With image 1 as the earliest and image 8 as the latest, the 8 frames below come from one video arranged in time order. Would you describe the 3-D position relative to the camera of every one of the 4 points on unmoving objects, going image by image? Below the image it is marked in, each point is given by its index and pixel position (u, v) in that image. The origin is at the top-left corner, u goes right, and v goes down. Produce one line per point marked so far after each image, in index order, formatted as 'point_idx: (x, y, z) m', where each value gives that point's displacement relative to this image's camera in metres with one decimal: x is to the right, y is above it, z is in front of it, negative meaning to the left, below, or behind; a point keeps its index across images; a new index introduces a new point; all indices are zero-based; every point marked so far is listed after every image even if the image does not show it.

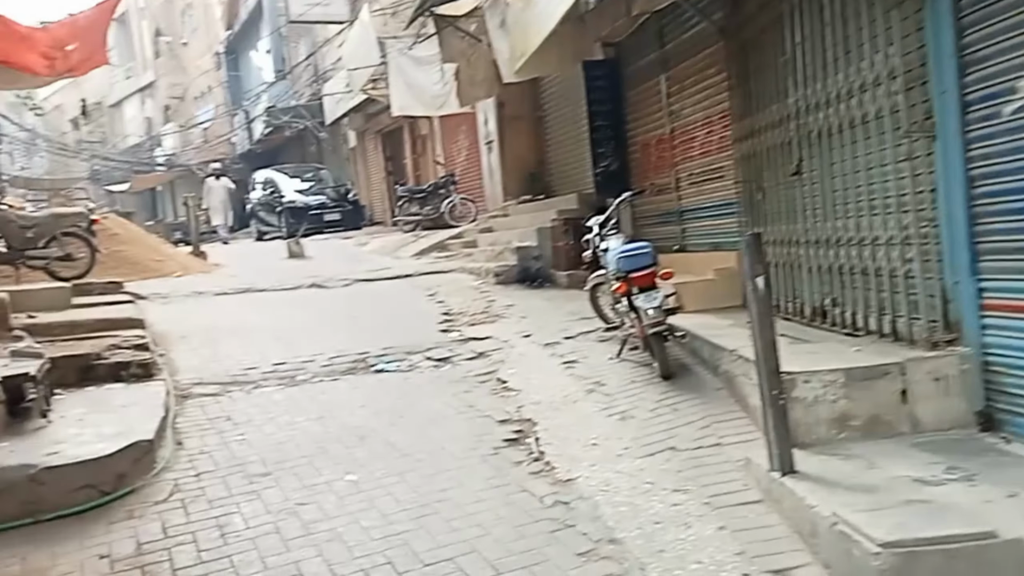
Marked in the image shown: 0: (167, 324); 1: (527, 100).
0: (-2.9, -0.3, +7.1) m
1: (+0.2, +2.6, +11.6) m
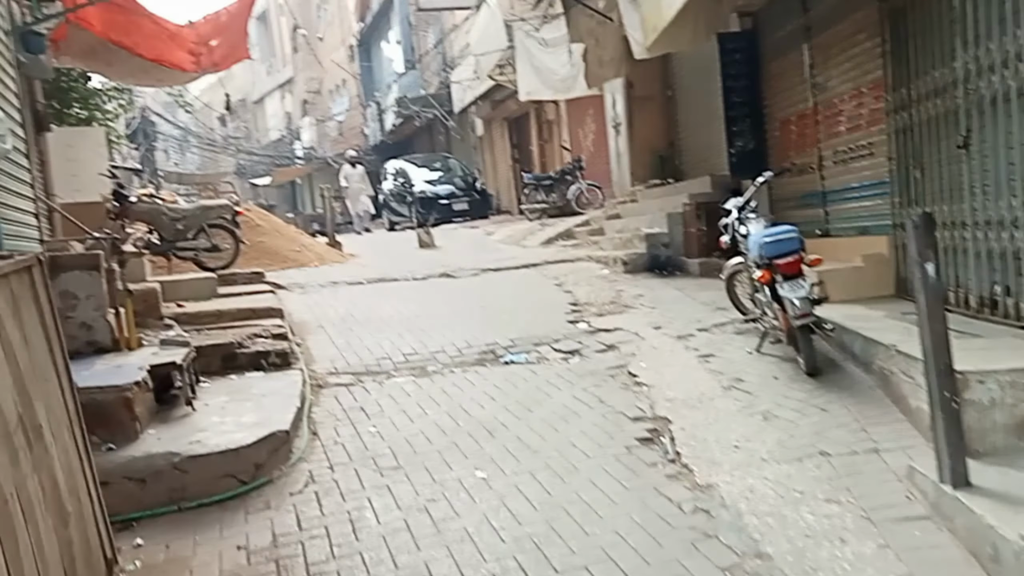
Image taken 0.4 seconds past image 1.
0: (-1.8, -0.2, +7.3) m
1: (+1.9, +2.8, +11.3) m
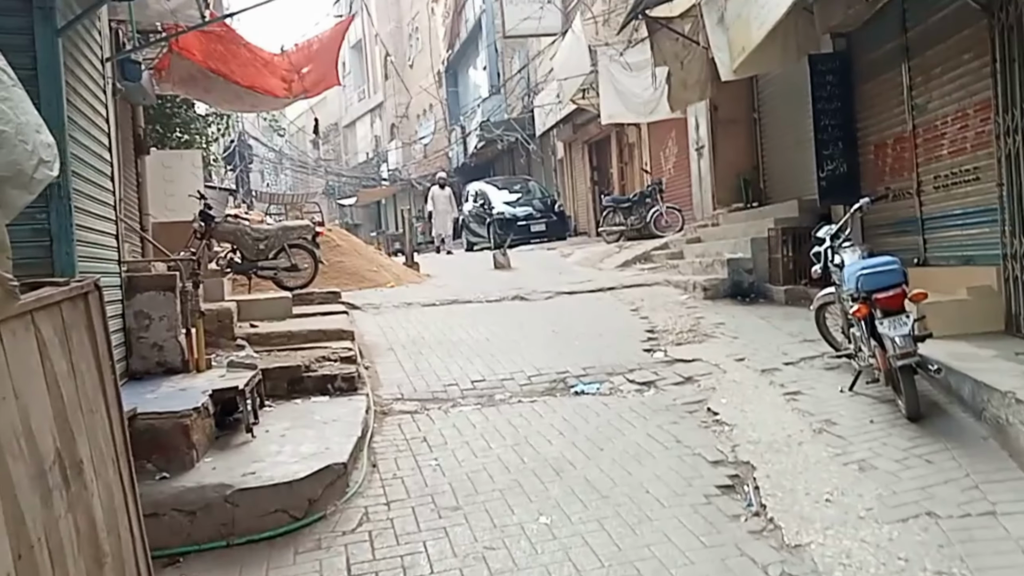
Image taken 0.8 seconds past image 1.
0: (-1.2, -0.4, +7.2) m
1: (+3.0, +2.4, +10.9) m
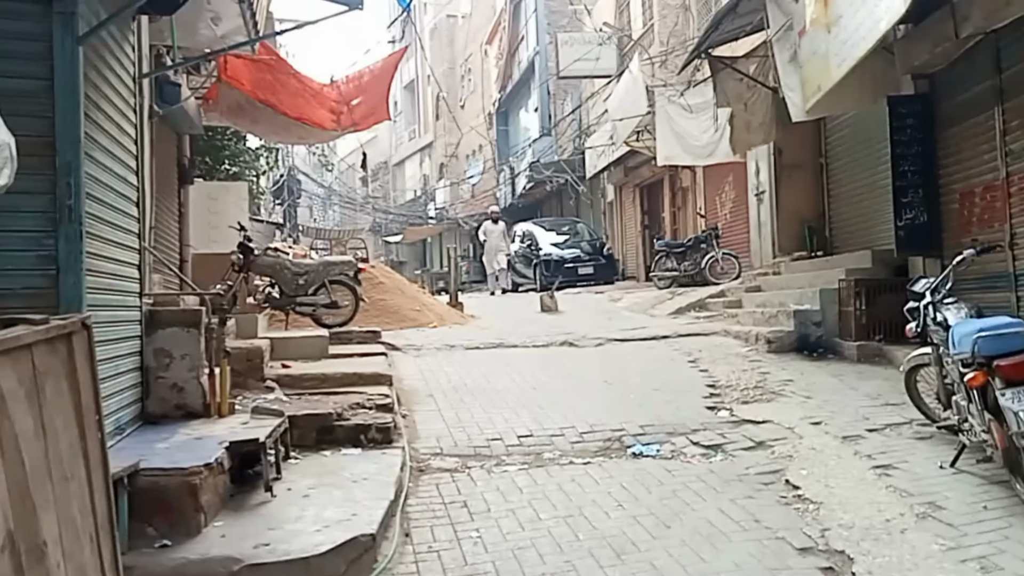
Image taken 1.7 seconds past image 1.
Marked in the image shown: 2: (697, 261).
0: (-0.8, -0.7, +6.8) m
1: (+3.6, +1.8, +10.4) m
2: (+2.8, +0.4, +12.9) m
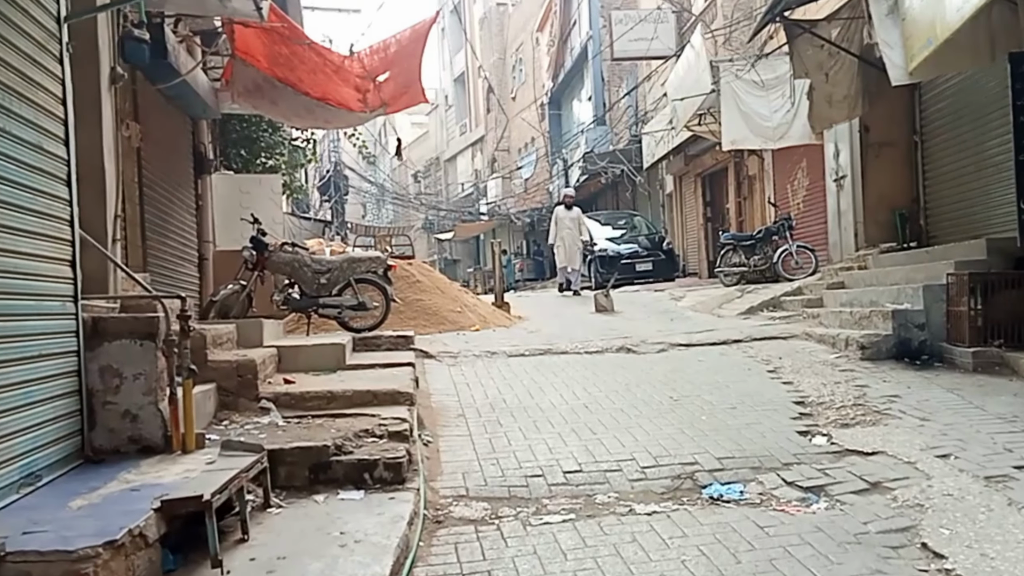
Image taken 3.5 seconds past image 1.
0: (-0.5, -0.7, +5.8) m
1: (+4.2, +1.8, +9.2) m
2: (+3.5, +0.5, +11.7) m
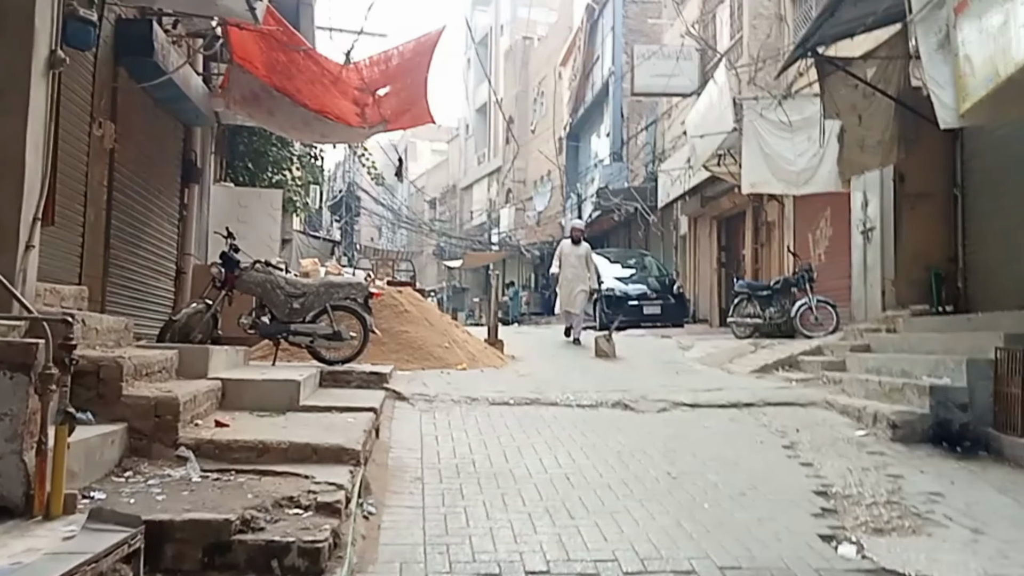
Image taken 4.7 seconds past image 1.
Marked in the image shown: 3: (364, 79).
0: (-0.6, -0.9, +5.1) m
1: (+4.2, +1.1, +8.4) m
2: (+3.5, -0.2, +10.9) m
3: (-1.5, +2.1, +8.5) m
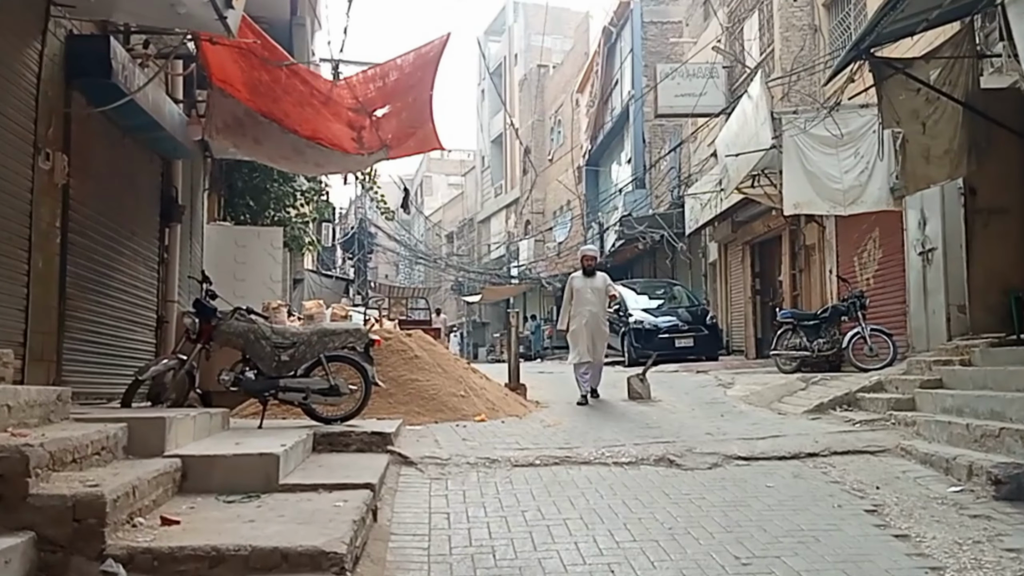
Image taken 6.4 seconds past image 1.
0: (-0.5, -1.2, +4.1) m
1: (+4.4, +0.9, +7.4) m
2: (+3.8, -0.6, +9.9) m
3: (-1.4, +1.7, +7.7) m
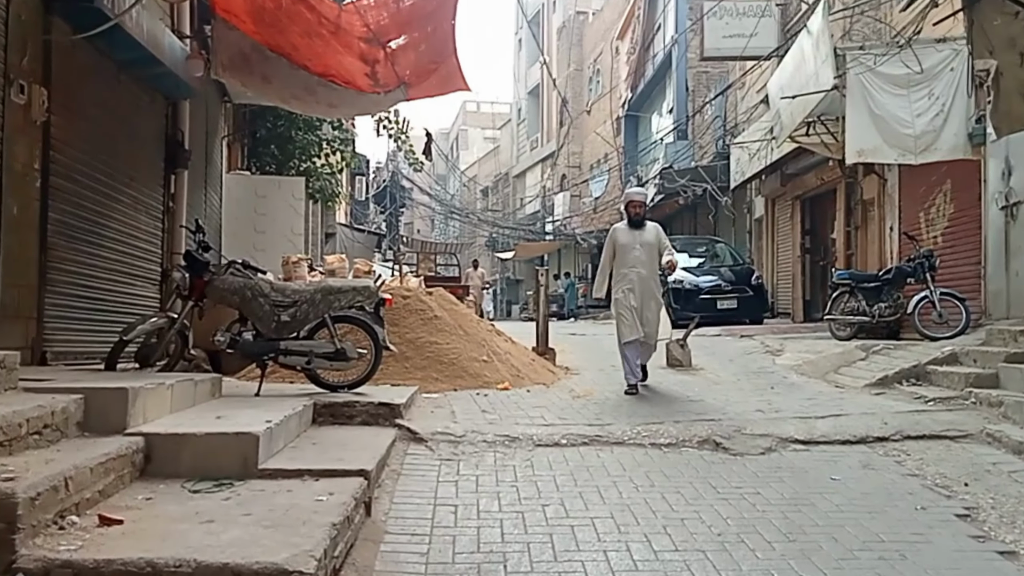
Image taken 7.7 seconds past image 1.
0: (-0.4, -1.0, +3.5) m
1: (+4.6, +1.2, +6.5) m
2: (+4.1, -0.1, +9.1) m
3: (-1.1, +2.1, +7.0) m
